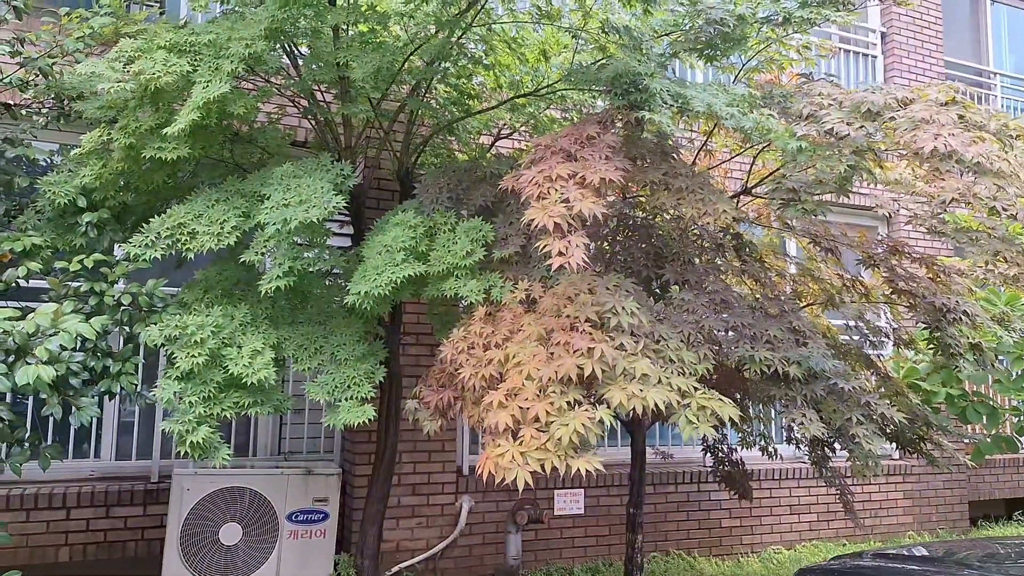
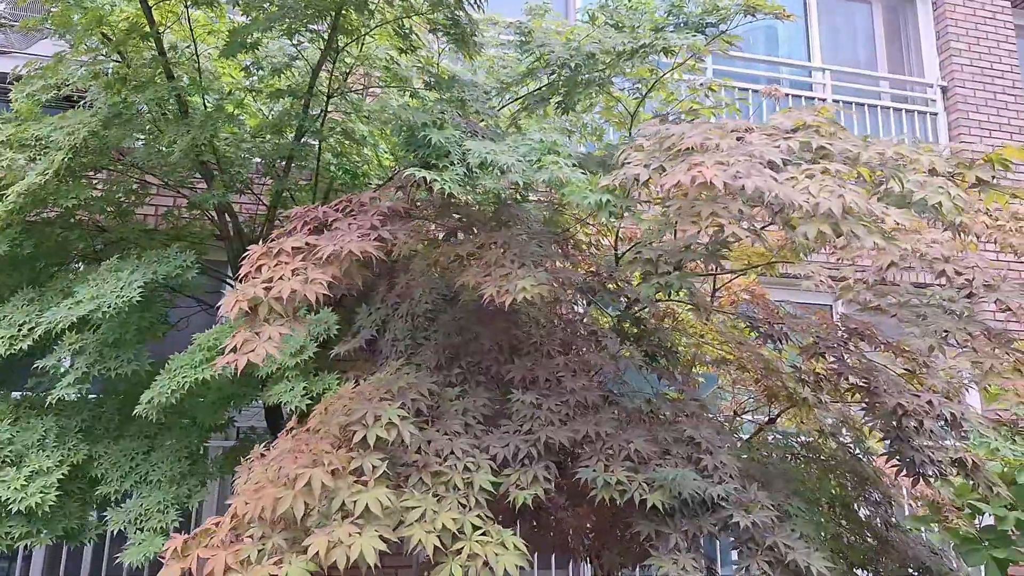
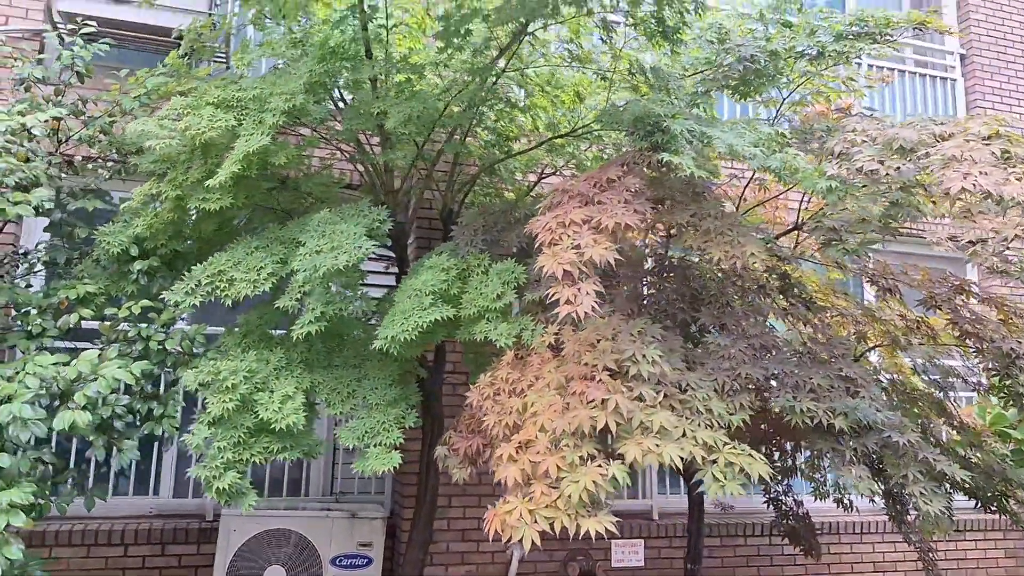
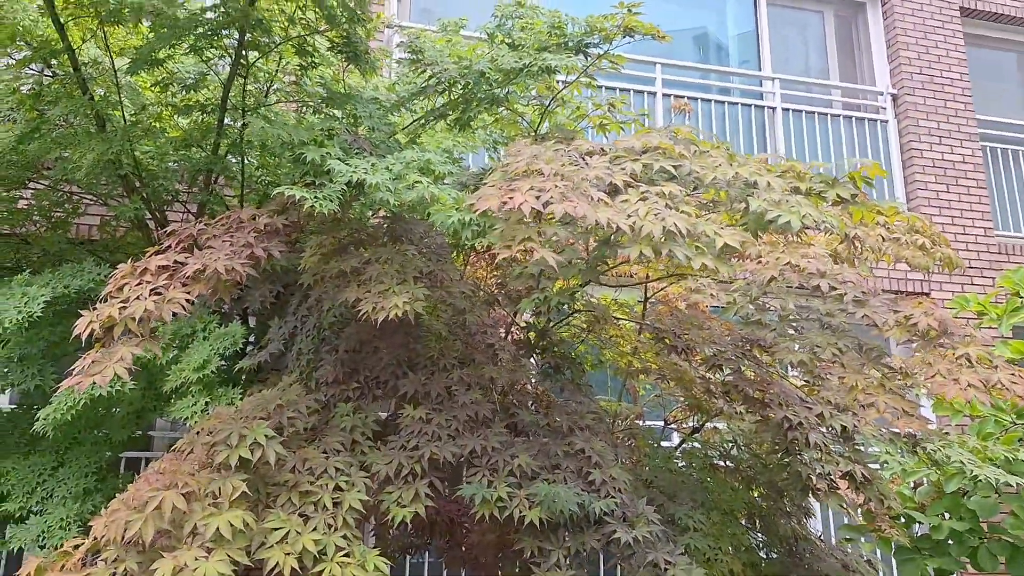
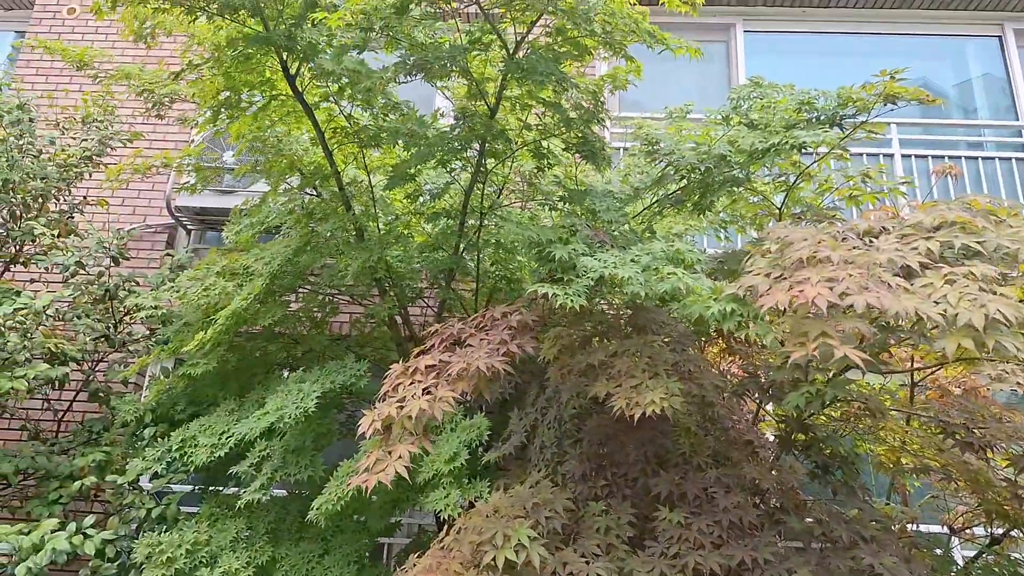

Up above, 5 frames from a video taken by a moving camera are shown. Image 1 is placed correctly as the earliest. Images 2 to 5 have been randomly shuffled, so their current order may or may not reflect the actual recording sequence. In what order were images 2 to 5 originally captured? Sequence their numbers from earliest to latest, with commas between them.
3, 2, 4, 5
